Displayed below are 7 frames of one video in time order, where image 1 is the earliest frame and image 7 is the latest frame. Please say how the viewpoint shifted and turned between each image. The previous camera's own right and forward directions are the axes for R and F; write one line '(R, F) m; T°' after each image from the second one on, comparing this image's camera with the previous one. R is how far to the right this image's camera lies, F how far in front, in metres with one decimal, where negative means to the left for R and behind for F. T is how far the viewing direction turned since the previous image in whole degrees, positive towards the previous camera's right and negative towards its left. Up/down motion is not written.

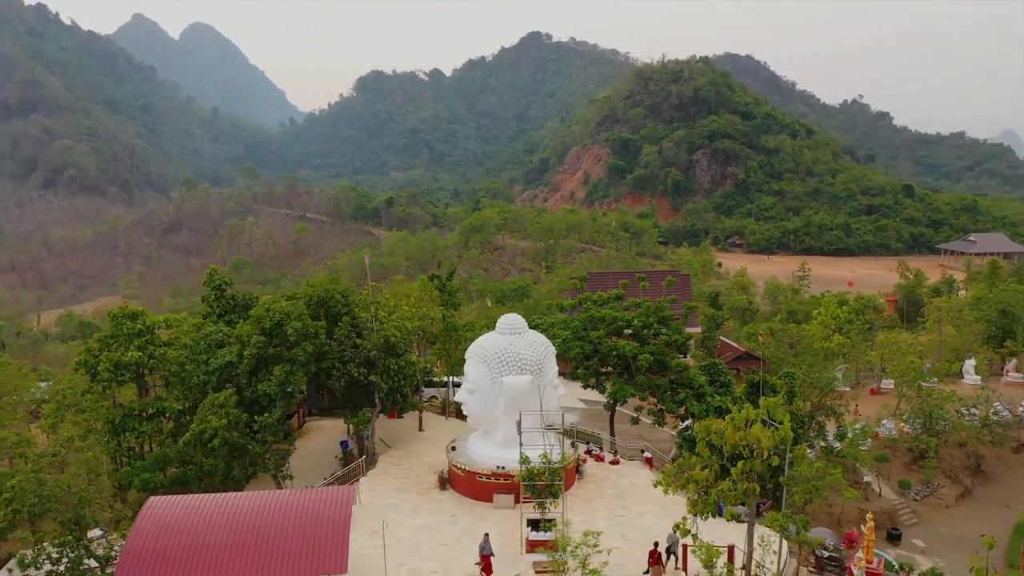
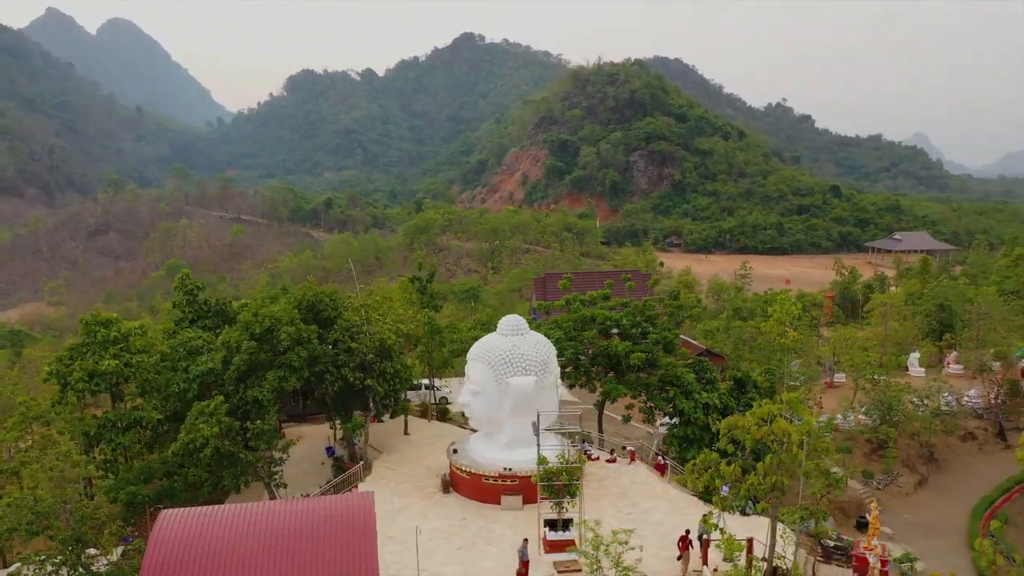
(-1.2, +0.1) m; +5°
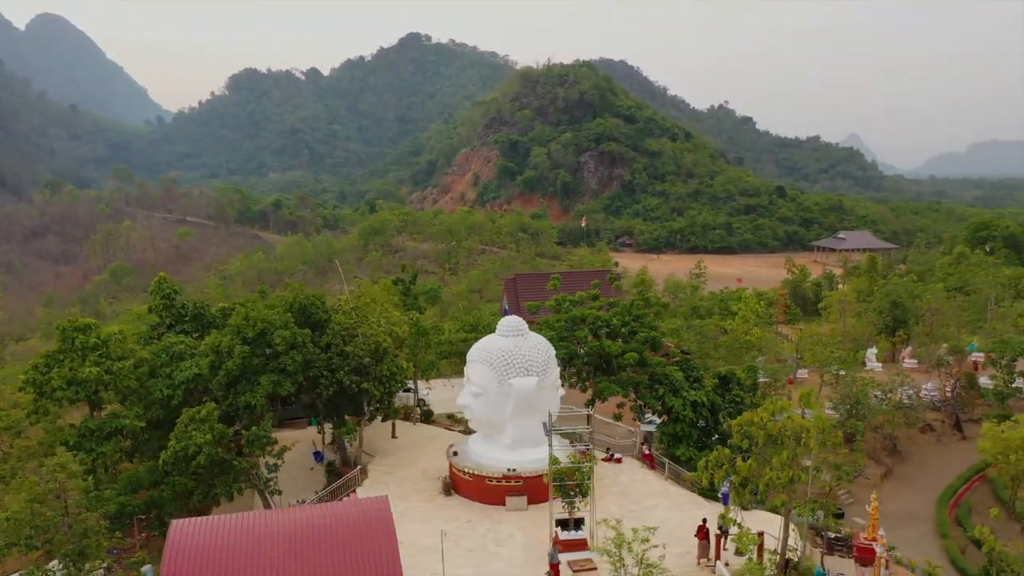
(-0.9, 0.0) m; +4°
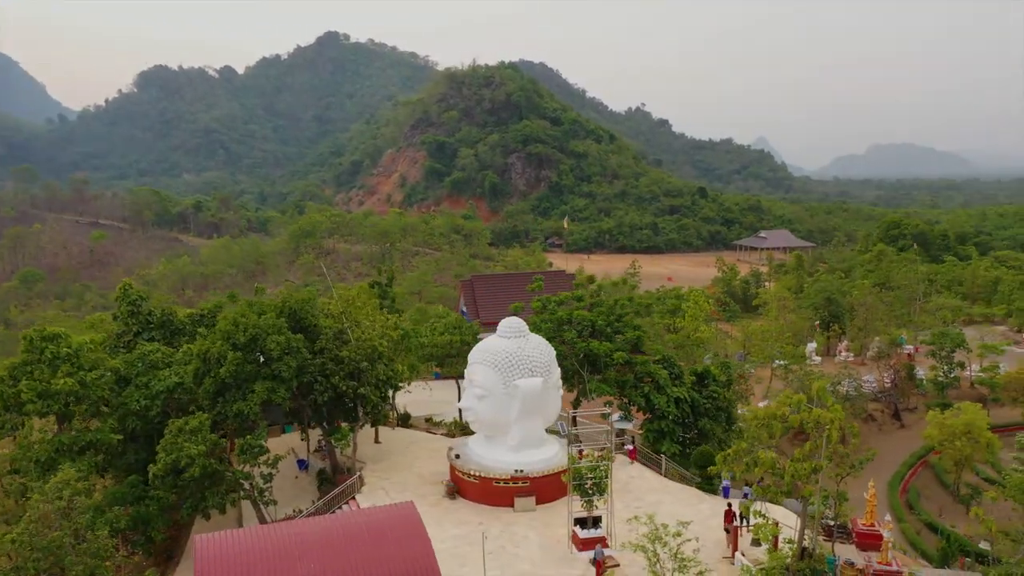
(-1.4, 0.0) m; +6°
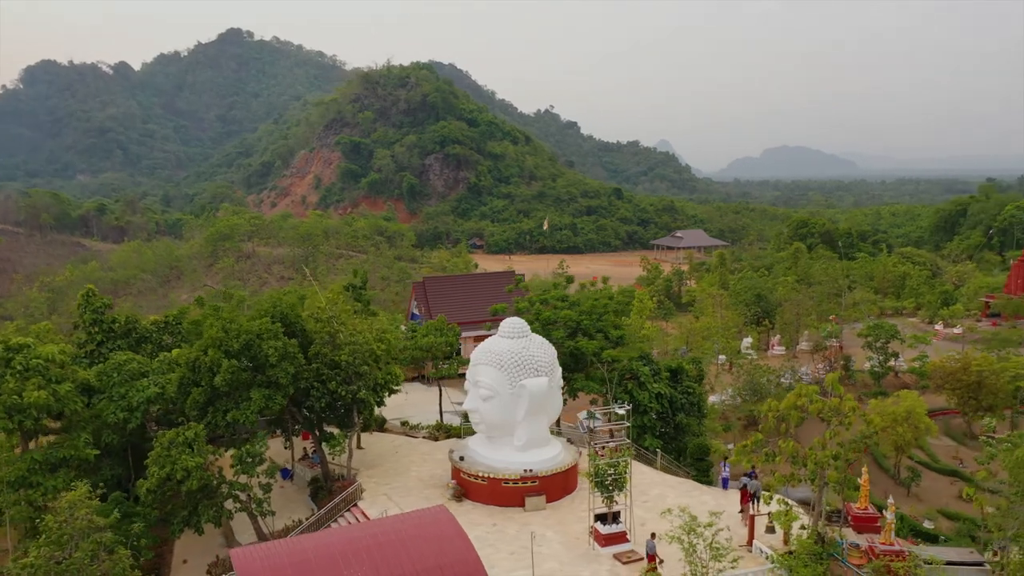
(-1.6, +0.1) m; +6°
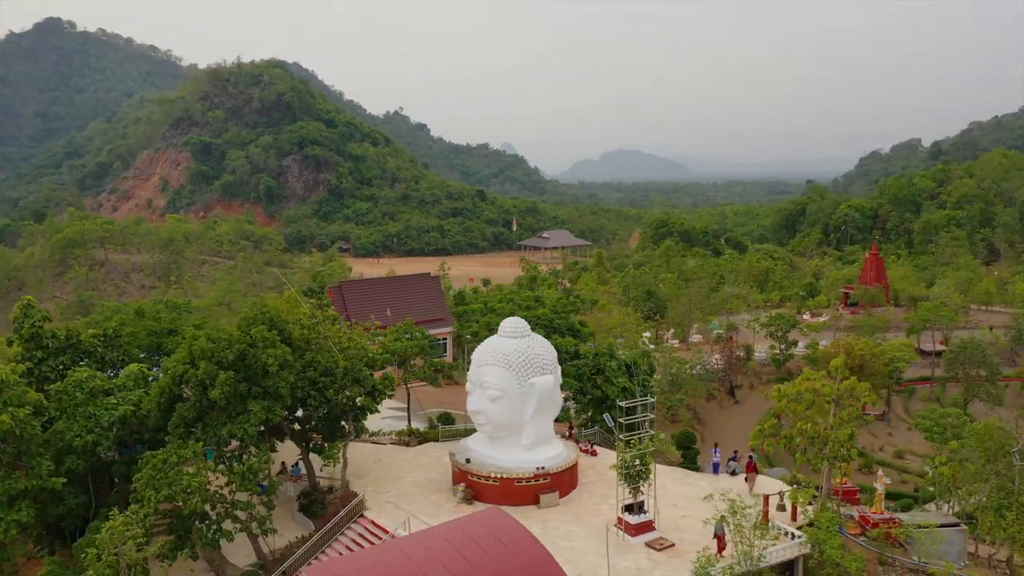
(-2.7, +0.2) m; +11°
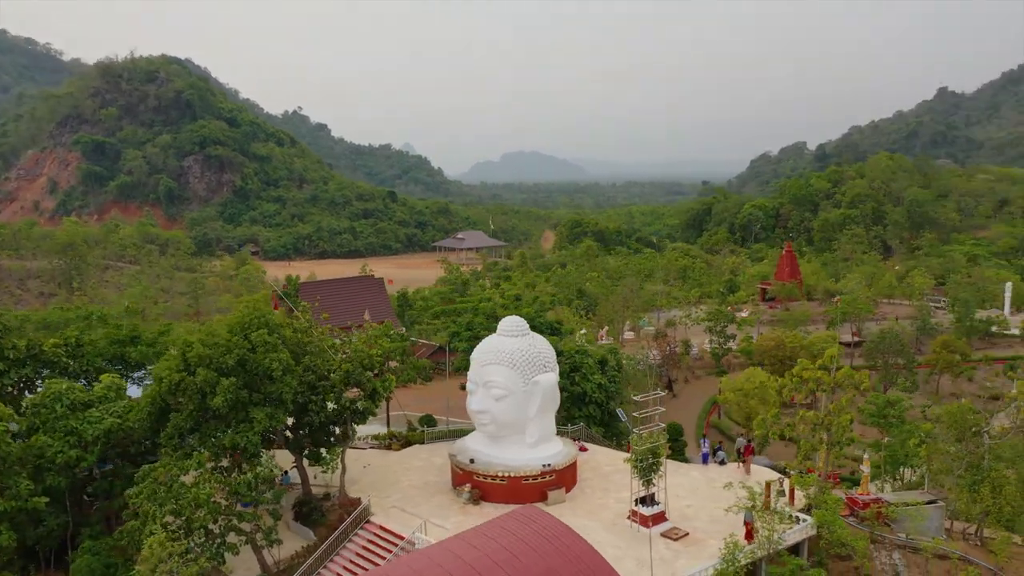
(-1.7, +0.1) m; +7°
